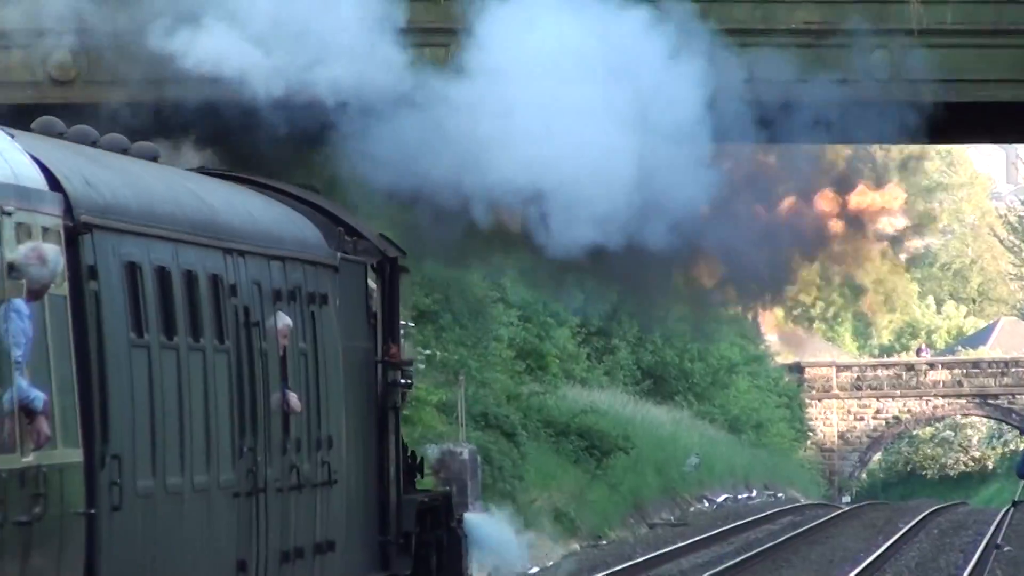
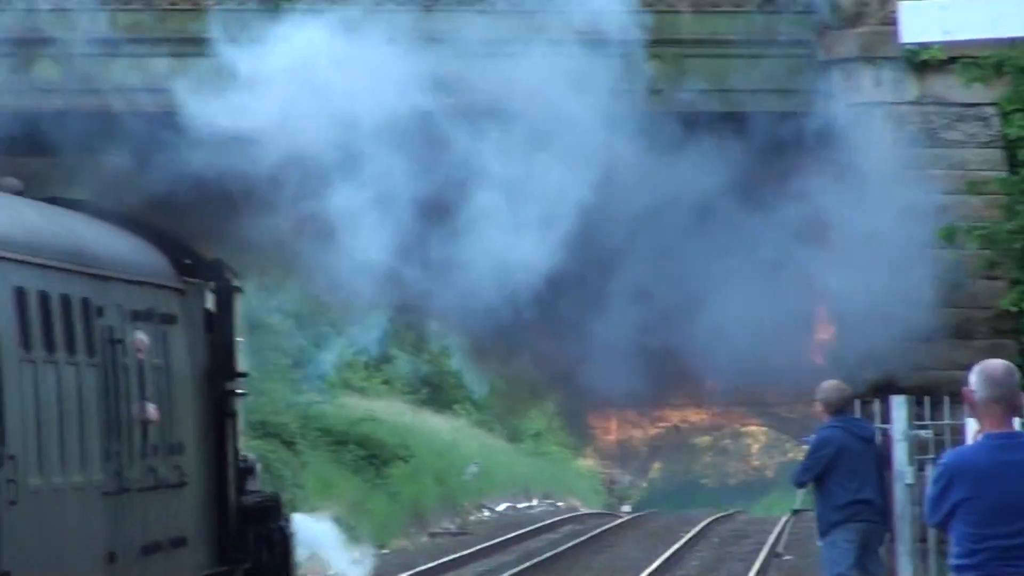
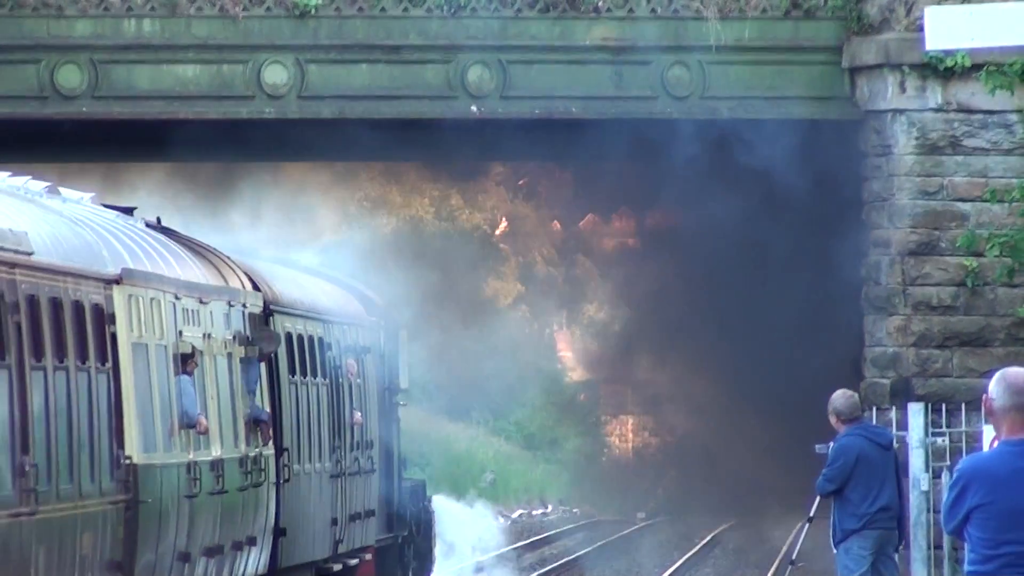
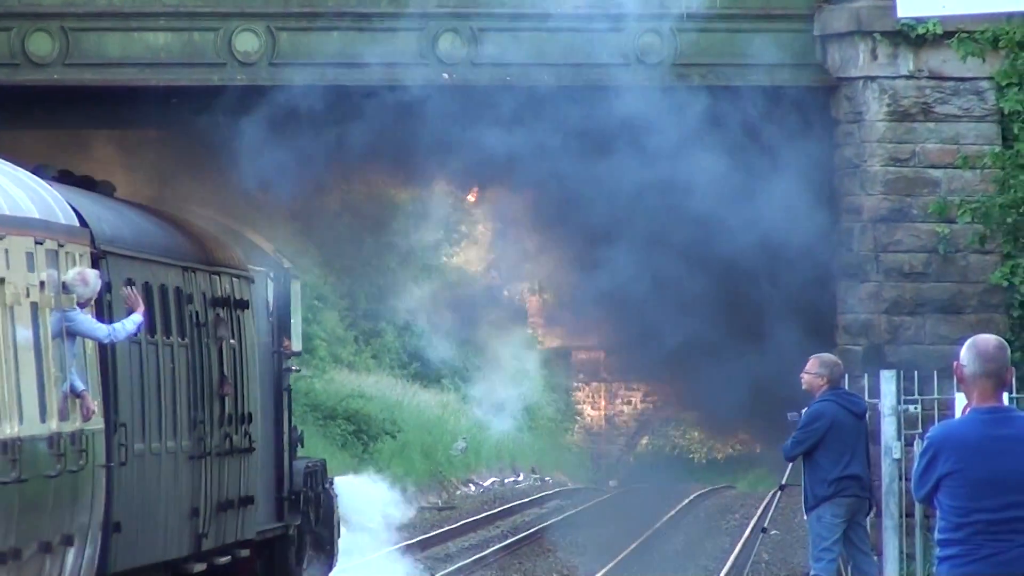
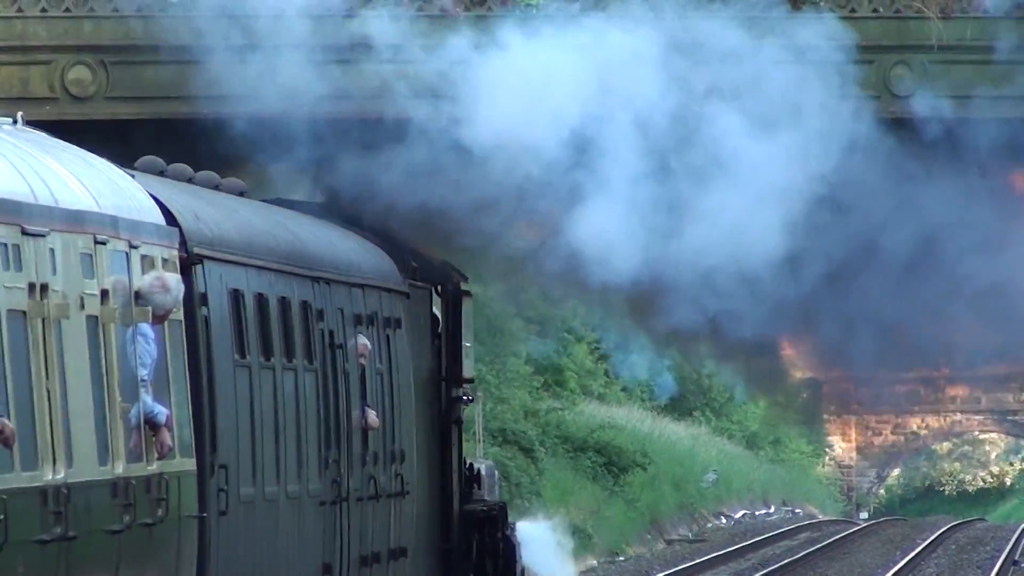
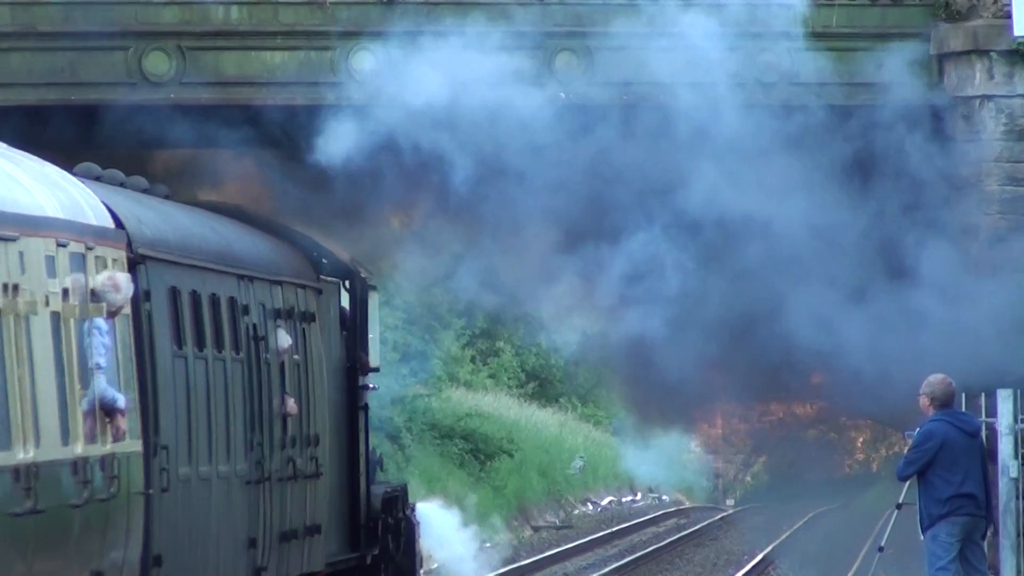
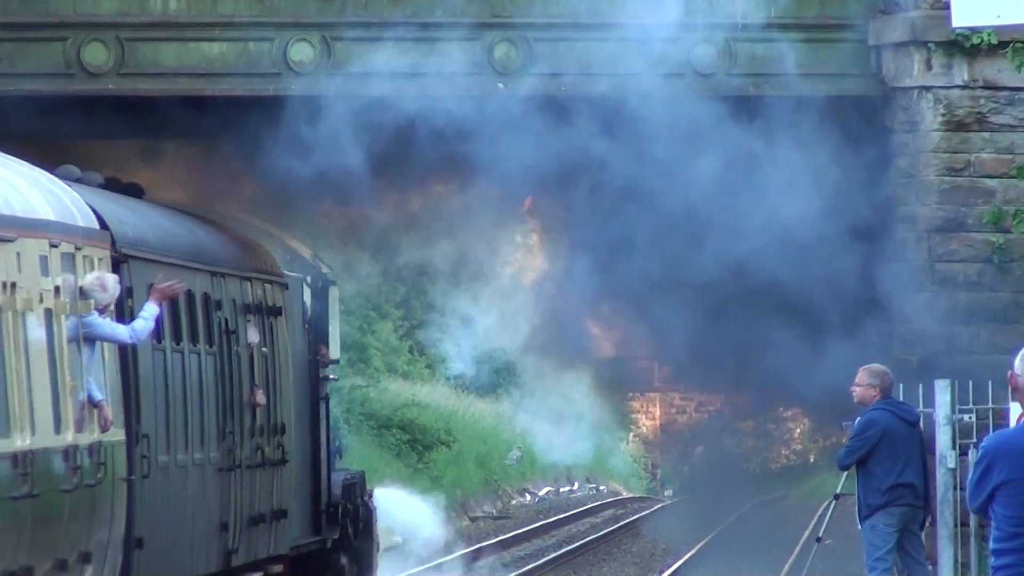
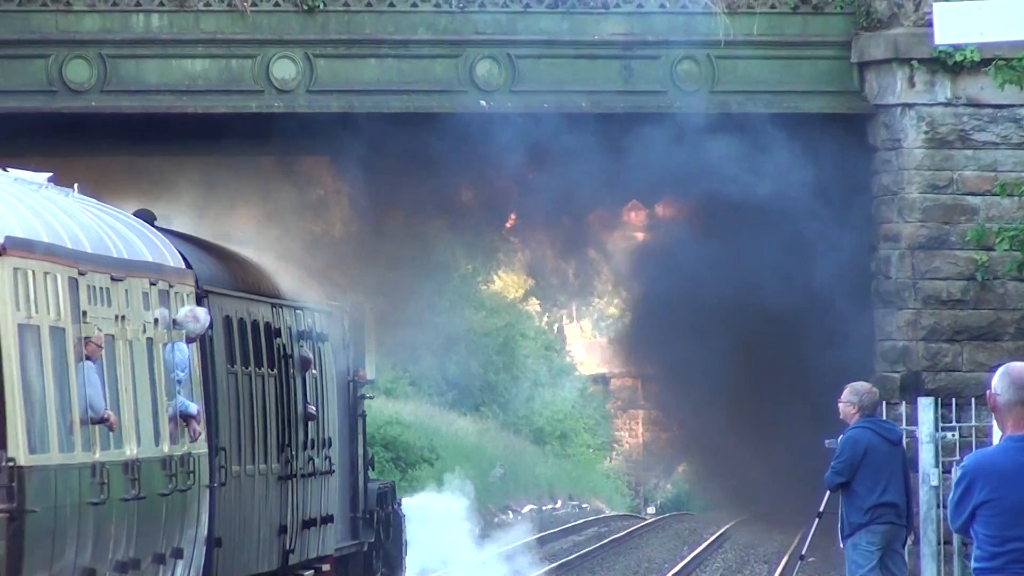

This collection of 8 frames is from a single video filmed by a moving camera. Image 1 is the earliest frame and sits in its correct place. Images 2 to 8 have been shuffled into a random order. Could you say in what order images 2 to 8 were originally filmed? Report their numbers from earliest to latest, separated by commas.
5, 2, 6, 7, 4, 8, 3
